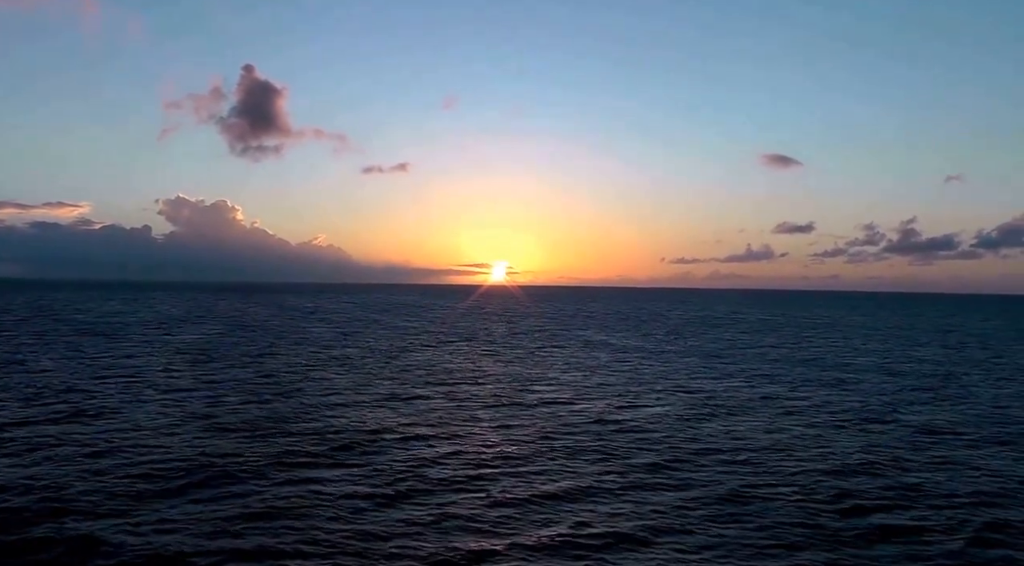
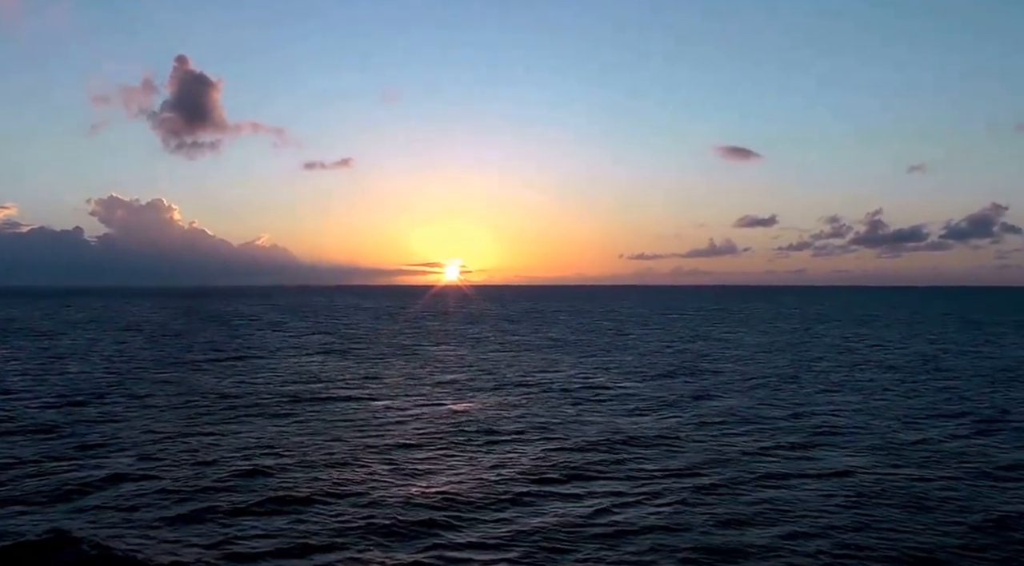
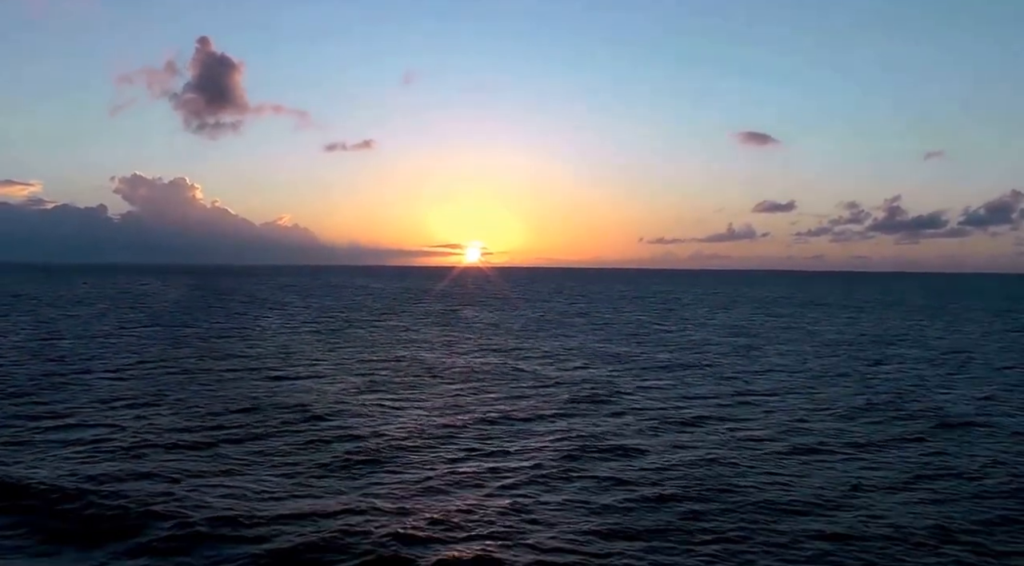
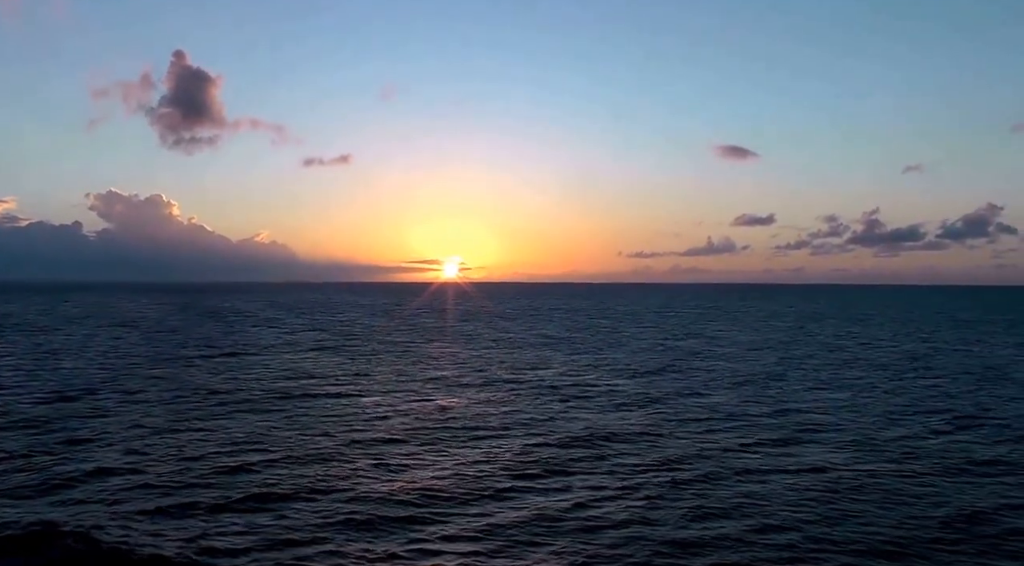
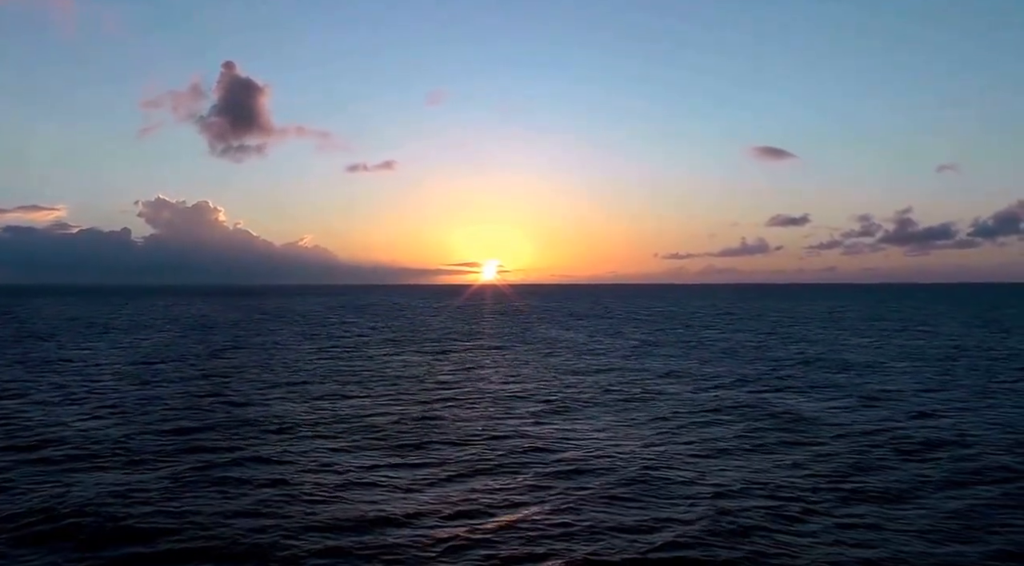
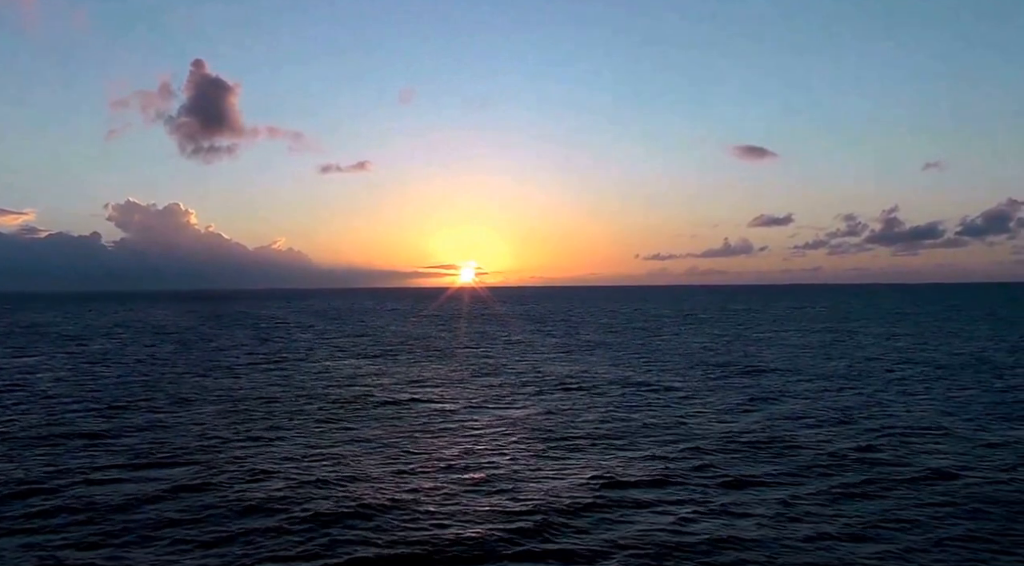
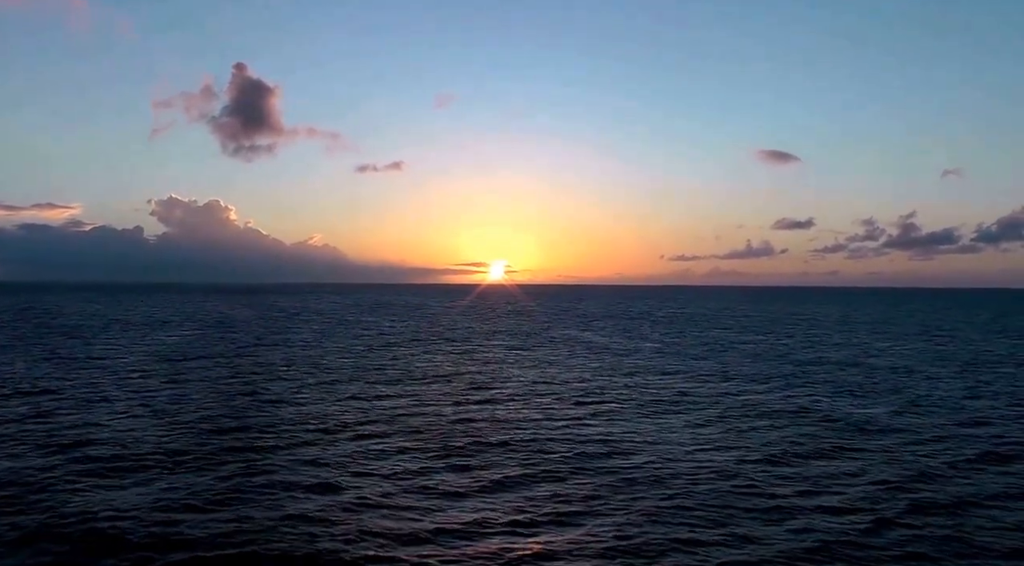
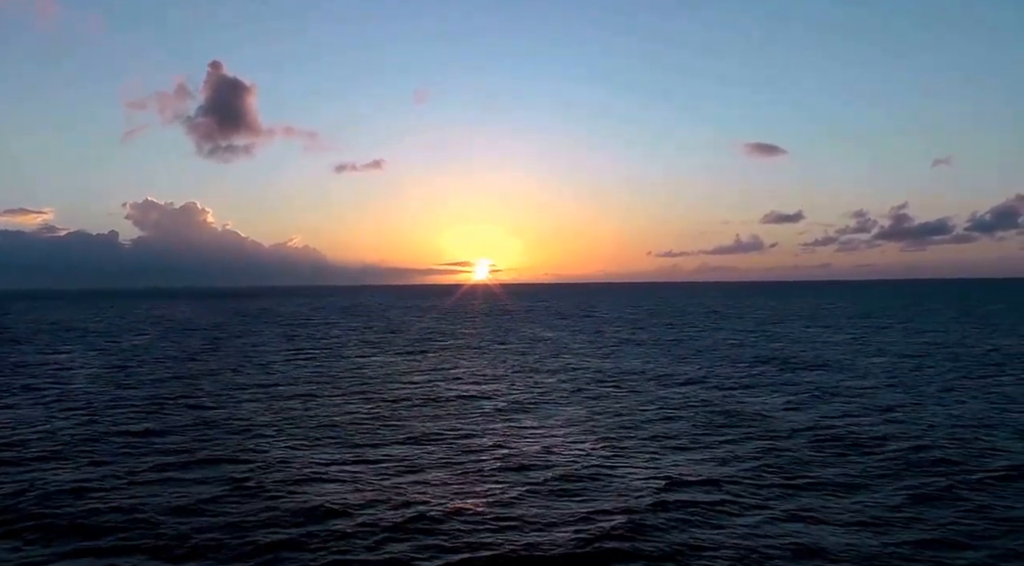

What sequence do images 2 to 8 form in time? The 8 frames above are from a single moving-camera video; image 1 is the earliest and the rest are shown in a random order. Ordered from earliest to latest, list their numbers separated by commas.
7, 5, 8, 6, 2, 4, 3
